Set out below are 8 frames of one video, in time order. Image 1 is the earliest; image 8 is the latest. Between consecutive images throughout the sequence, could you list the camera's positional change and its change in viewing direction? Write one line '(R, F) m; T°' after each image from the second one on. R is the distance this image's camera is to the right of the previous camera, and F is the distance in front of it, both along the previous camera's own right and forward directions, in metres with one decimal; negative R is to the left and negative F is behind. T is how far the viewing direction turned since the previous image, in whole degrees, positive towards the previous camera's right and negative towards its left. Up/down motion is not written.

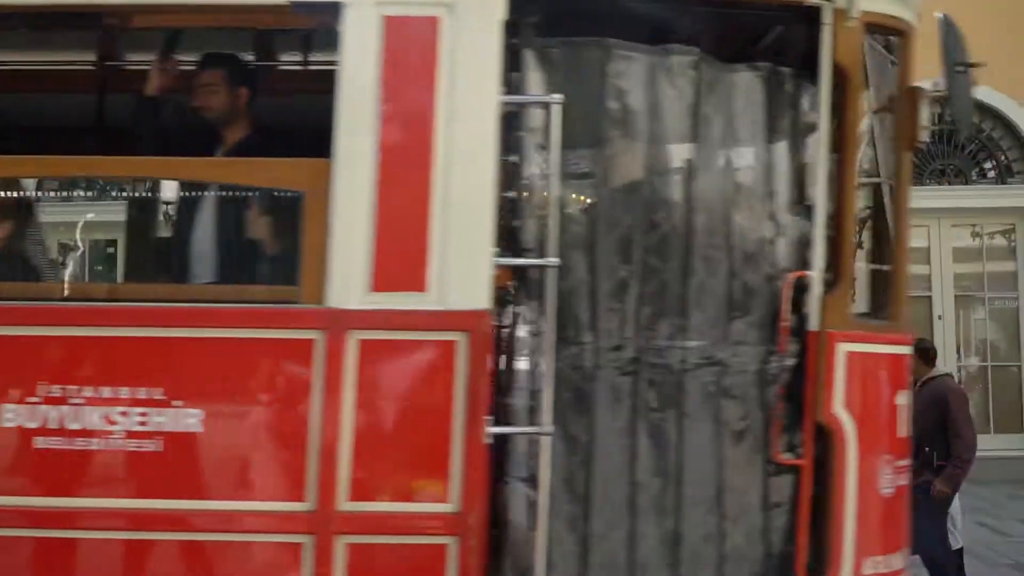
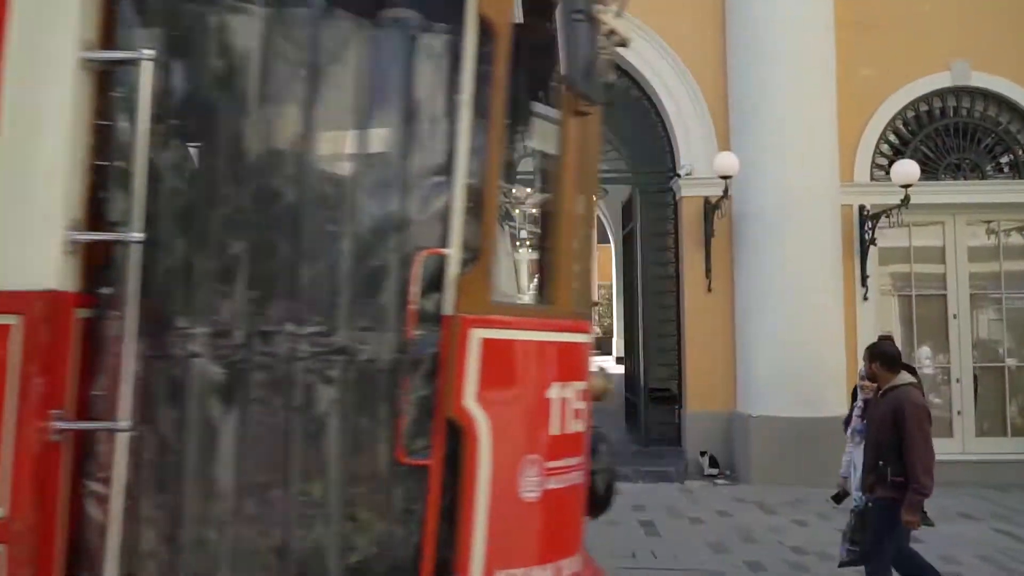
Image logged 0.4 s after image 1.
(+0.1, +0.2) m; -1°
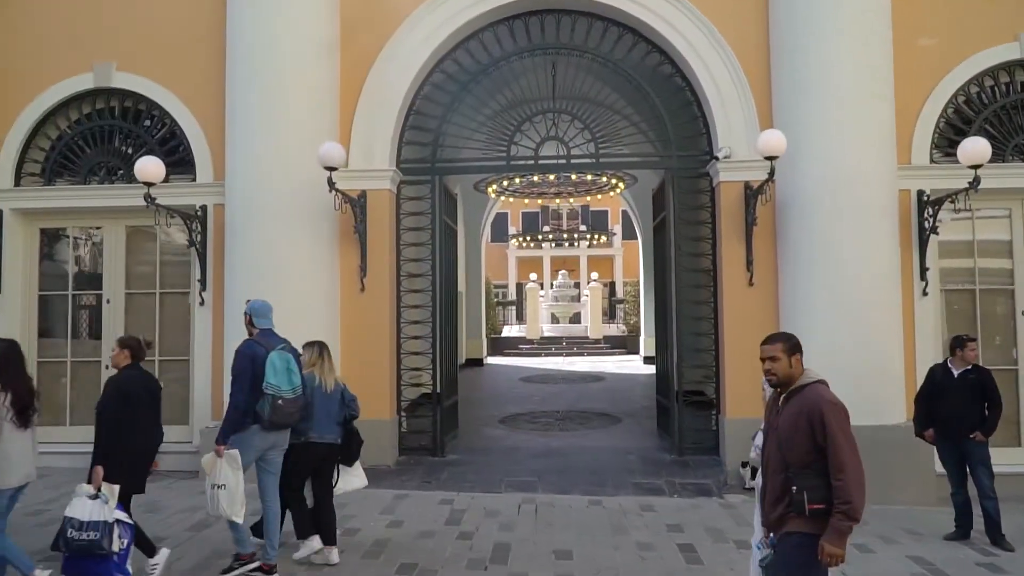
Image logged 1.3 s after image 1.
(0.0, +0.7) m; -1°
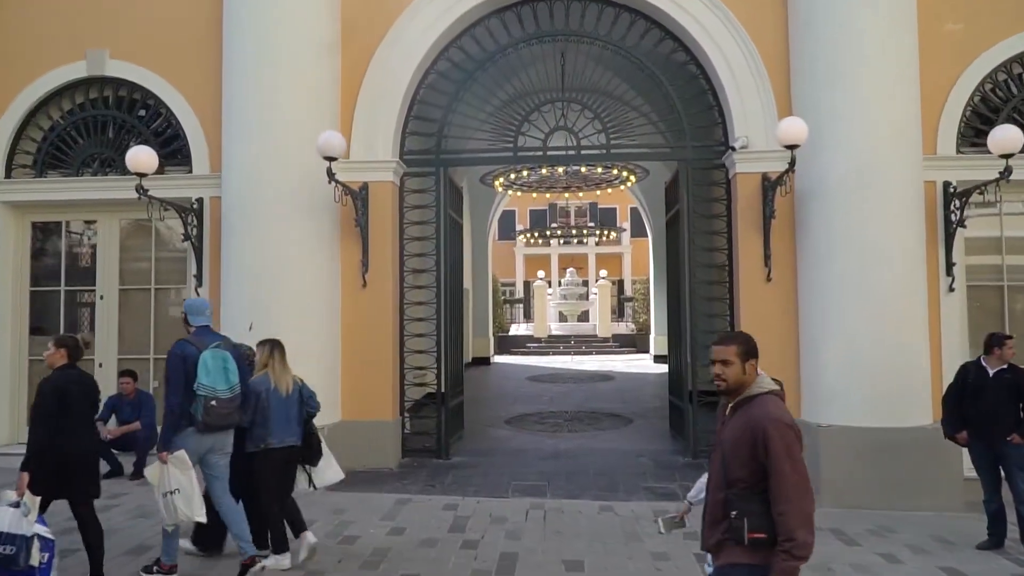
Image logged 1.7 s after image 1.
(0.0, +0.3) m; 0°
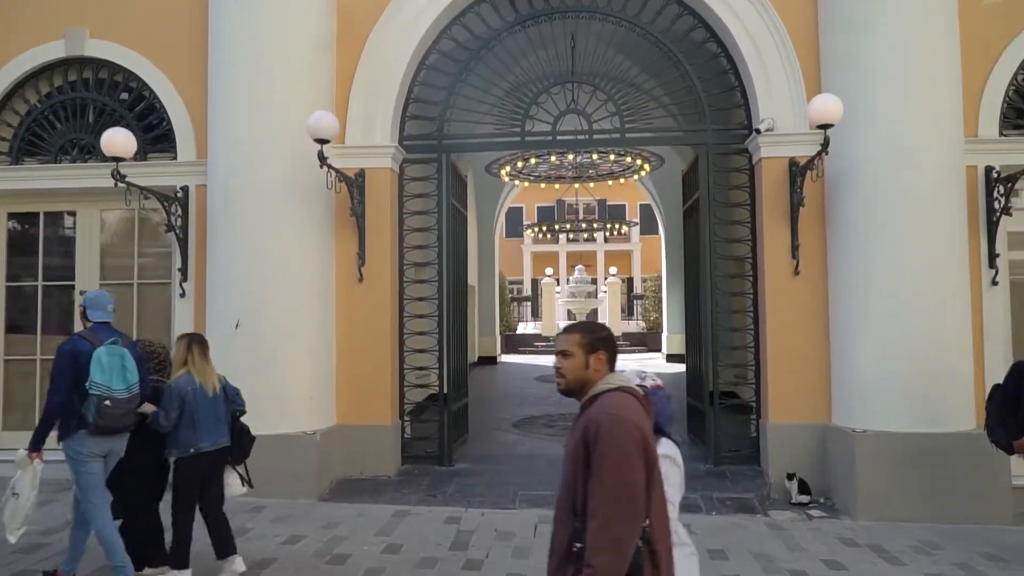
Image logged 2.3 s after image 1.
(0.0, +0.5) m; 0°
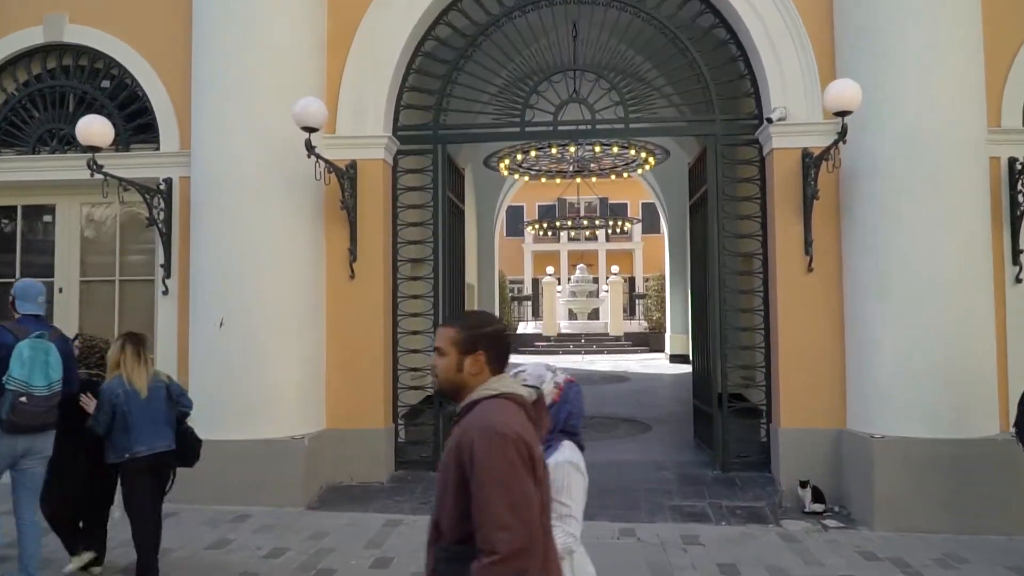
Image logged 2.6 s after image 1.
(0.0, +0.3) m; 0°
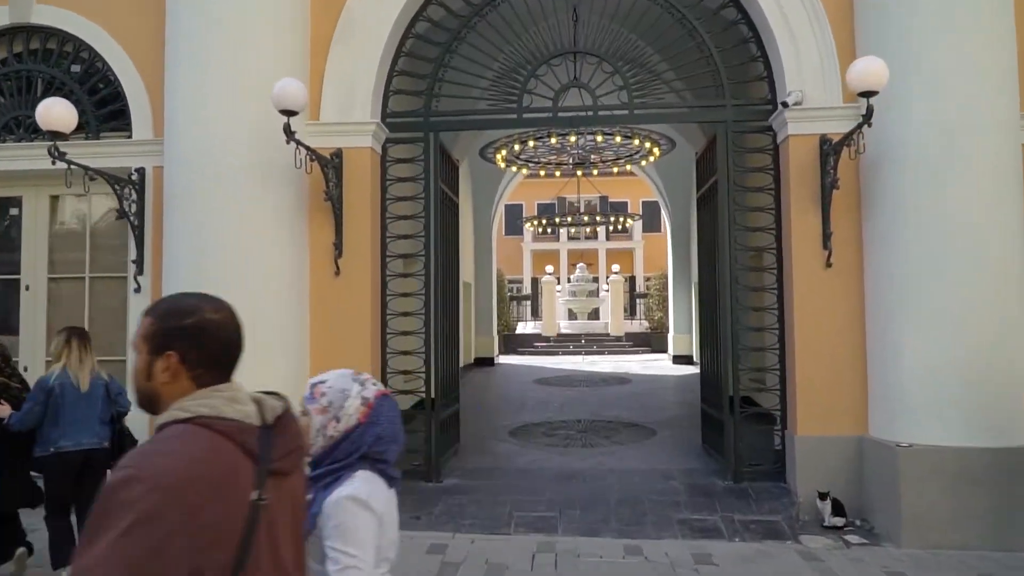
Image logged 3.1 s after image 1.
(0.0, +0.4) m; 0°
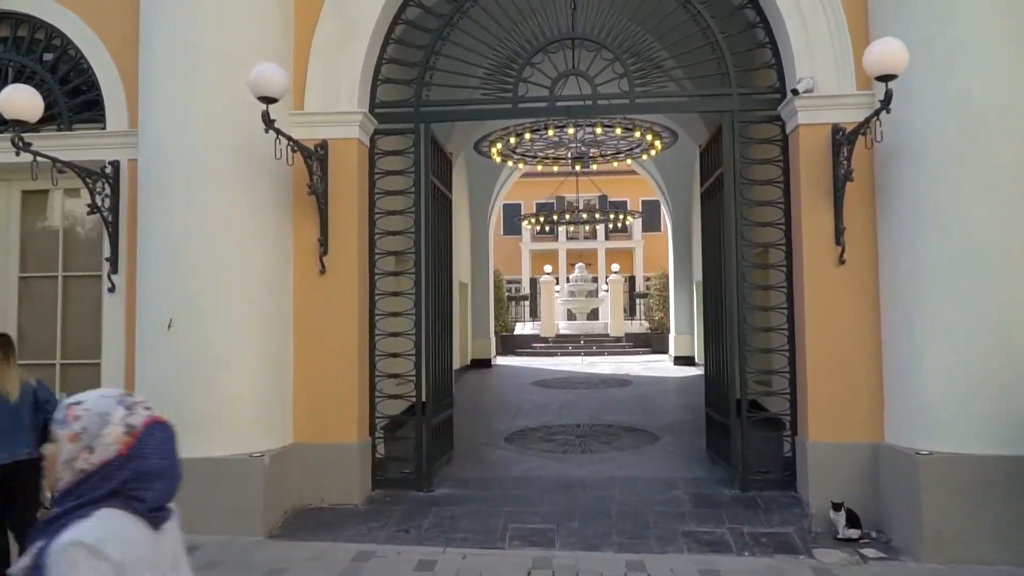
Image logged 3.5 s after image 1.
(0.0, +0.3) m; 0°
